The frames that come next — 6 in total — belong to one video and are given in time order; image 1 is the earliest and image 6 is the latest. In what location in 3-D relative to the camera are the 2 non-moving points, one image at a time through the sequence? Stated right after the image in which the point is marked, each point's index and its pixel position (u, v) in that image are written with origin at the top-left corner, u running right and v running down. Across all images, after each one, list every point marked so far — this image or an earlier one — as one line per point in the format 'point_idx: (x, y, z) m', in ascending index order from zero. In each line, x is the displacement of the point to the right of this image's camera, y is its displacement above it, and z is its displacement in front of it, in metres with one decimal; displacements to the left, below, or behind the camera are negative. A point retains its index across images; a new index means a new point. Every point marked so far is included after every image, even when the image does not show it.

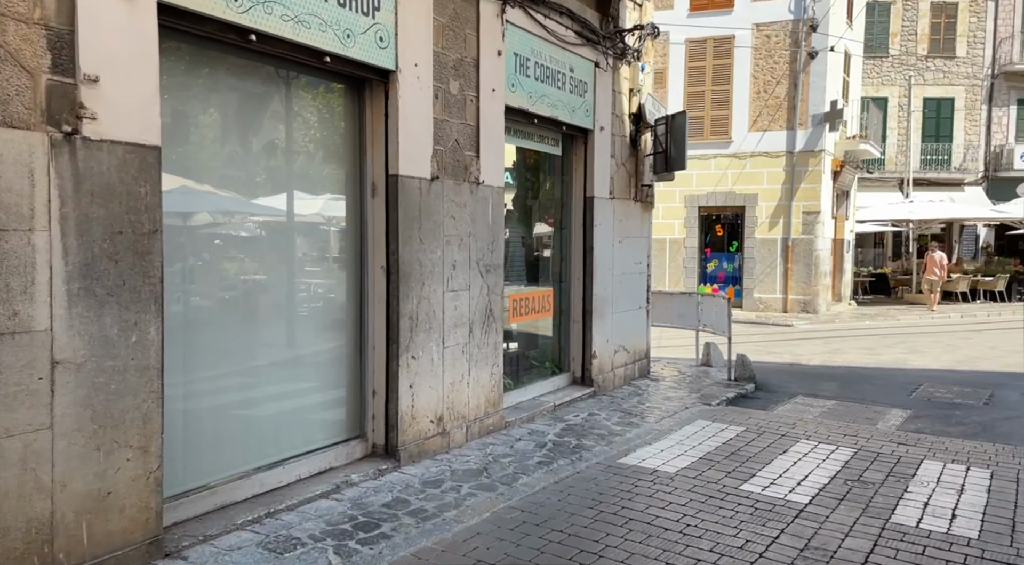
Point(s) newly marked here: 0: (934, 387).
0: (+4.9, -1.2, +10.6) m
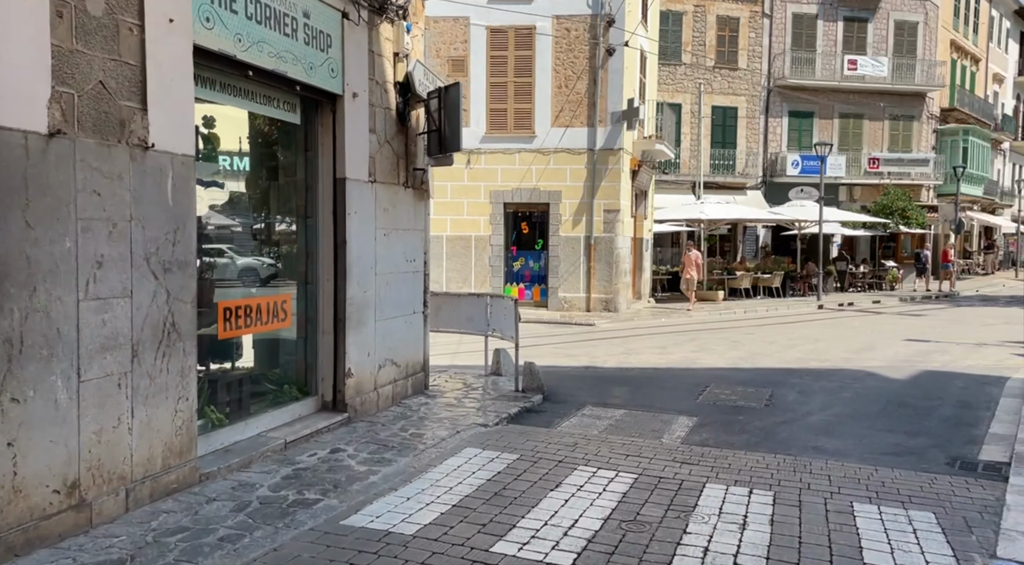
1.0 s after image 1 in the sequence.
0: (+2.4, -1.2, +10.1) m
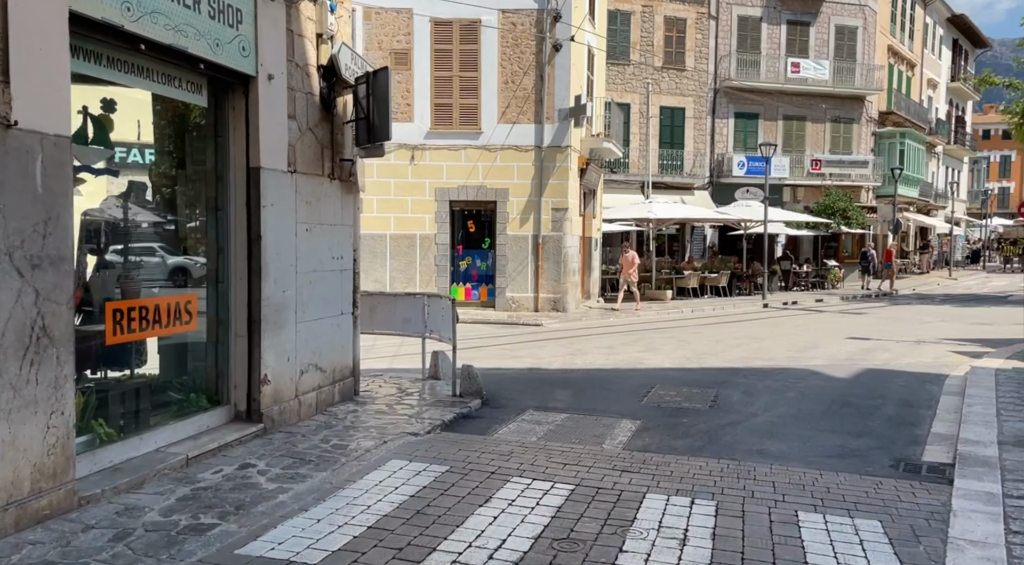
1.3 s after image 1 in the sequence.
0: (+1.7, -1.2, +9.9) m
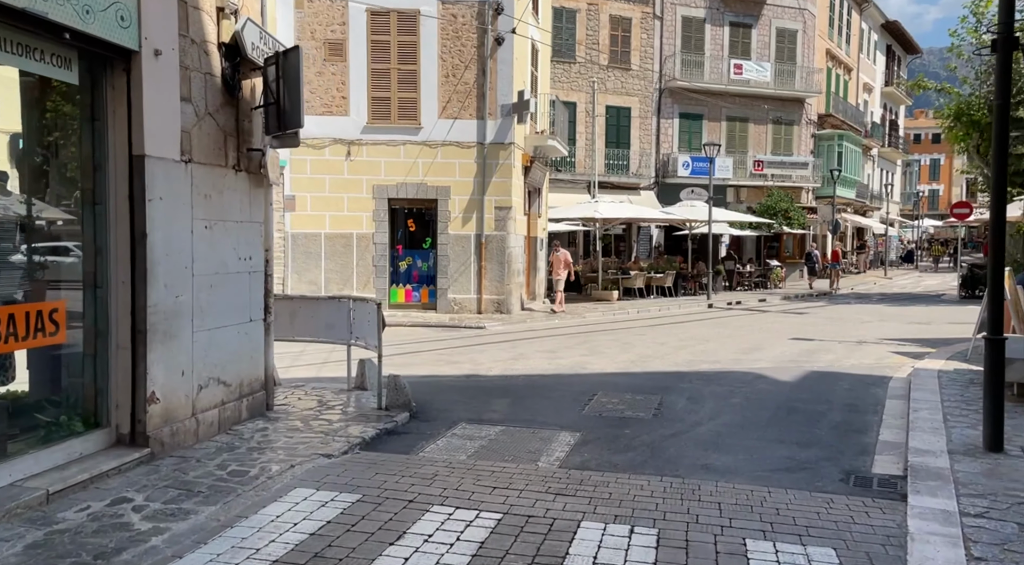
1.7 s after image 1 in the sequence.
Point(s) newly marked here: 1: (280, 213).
0: (+1.0, -1.2, +9.5) m
1: (-4.4, +1.3, +17.1) m
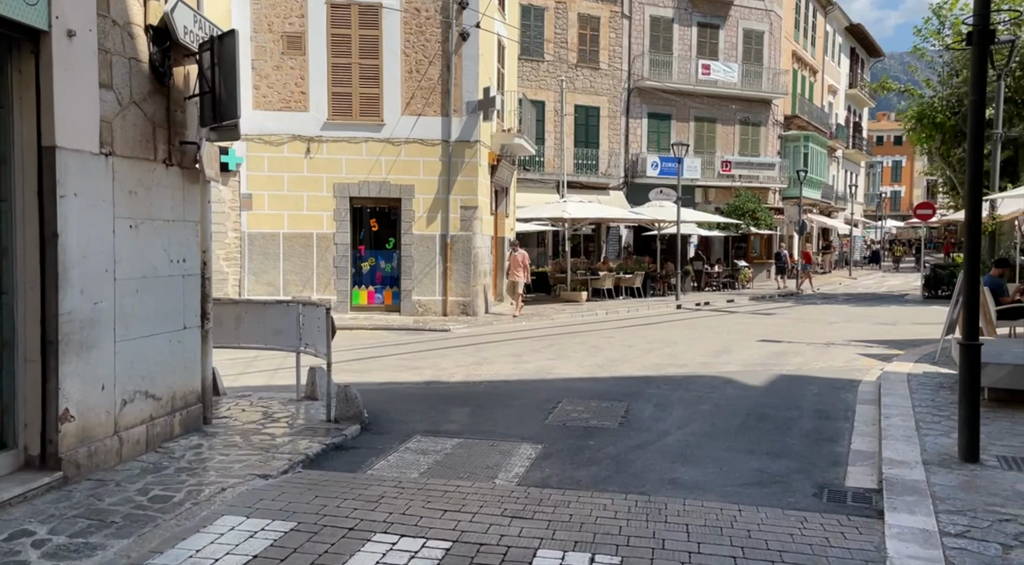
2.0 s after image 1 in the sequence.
0: (+0.6, -1.2, +9.1) m
1: (-5.1, +1.3, +16.6) m
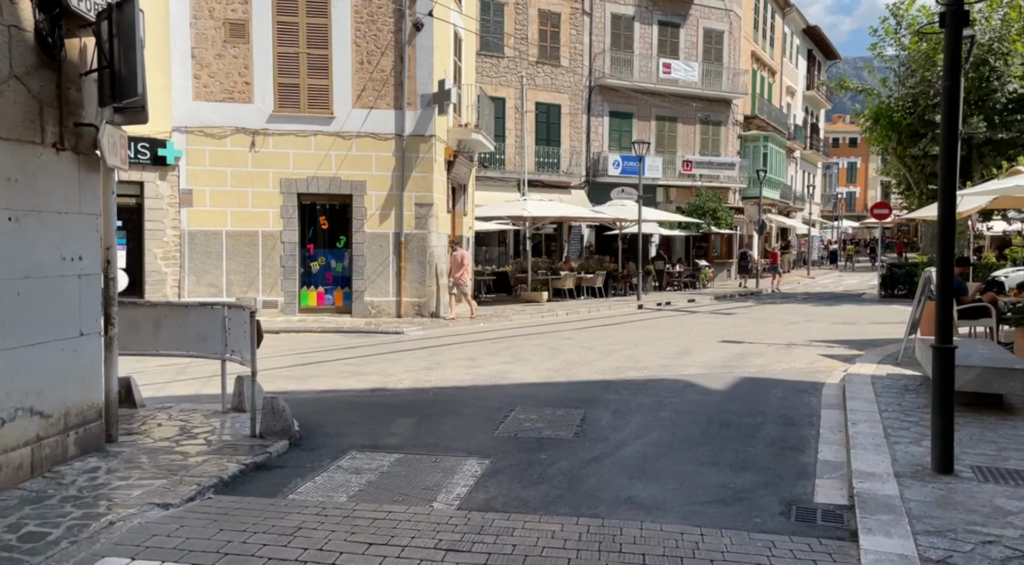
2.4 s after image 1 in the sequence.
0: (+0.1, -1.2, +8.6) m
1: (-5.9, +1.3, +15.8) m
